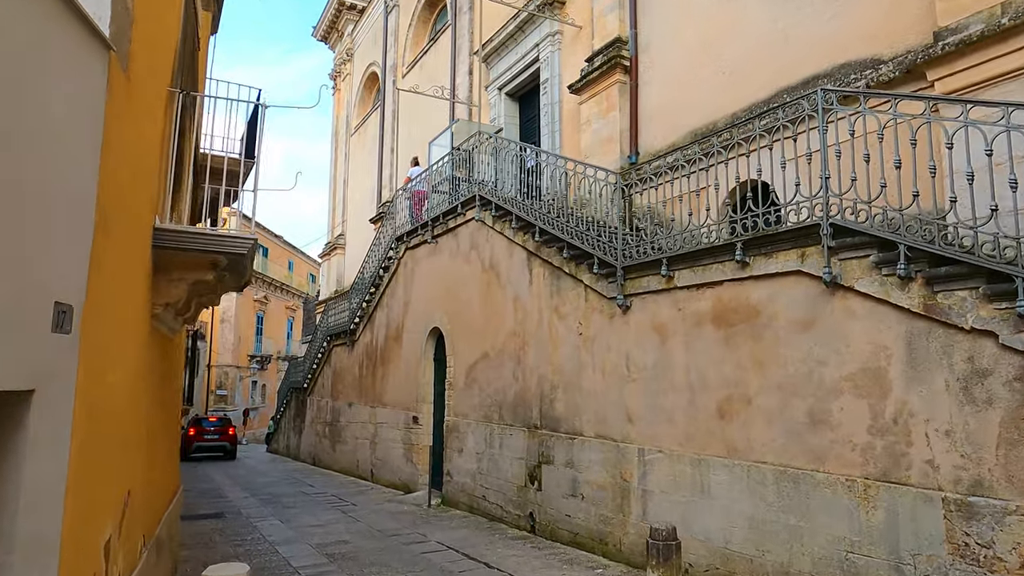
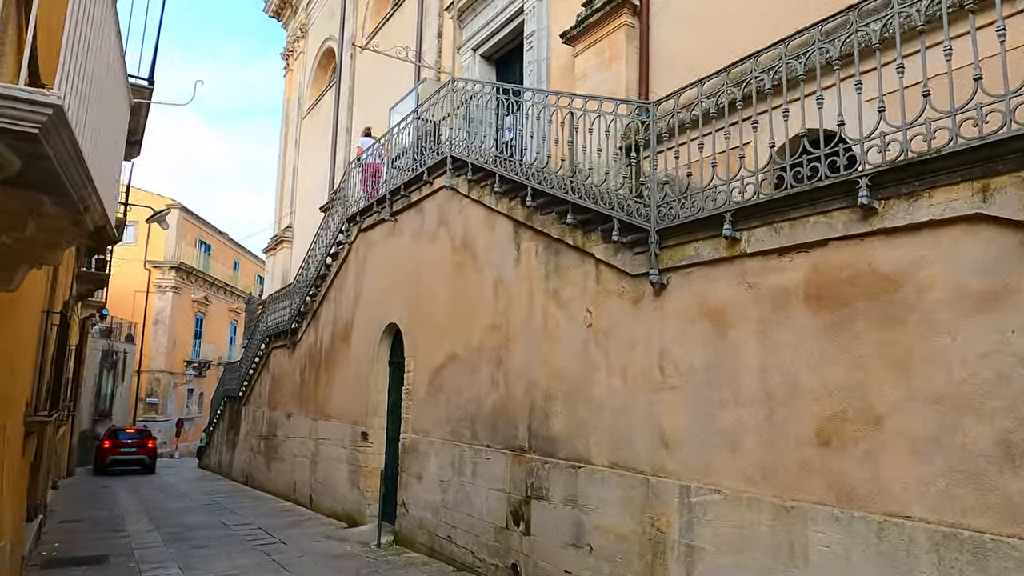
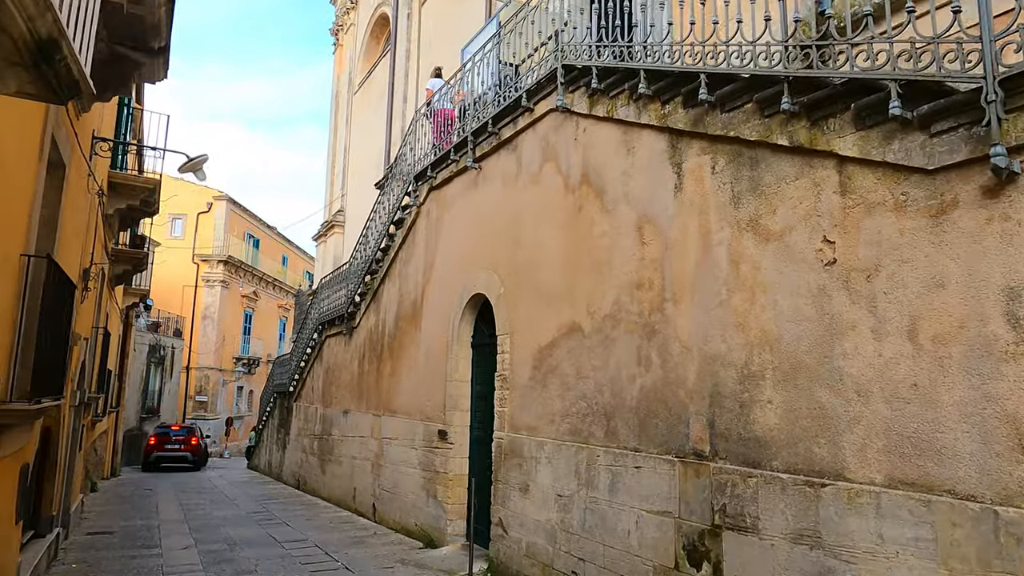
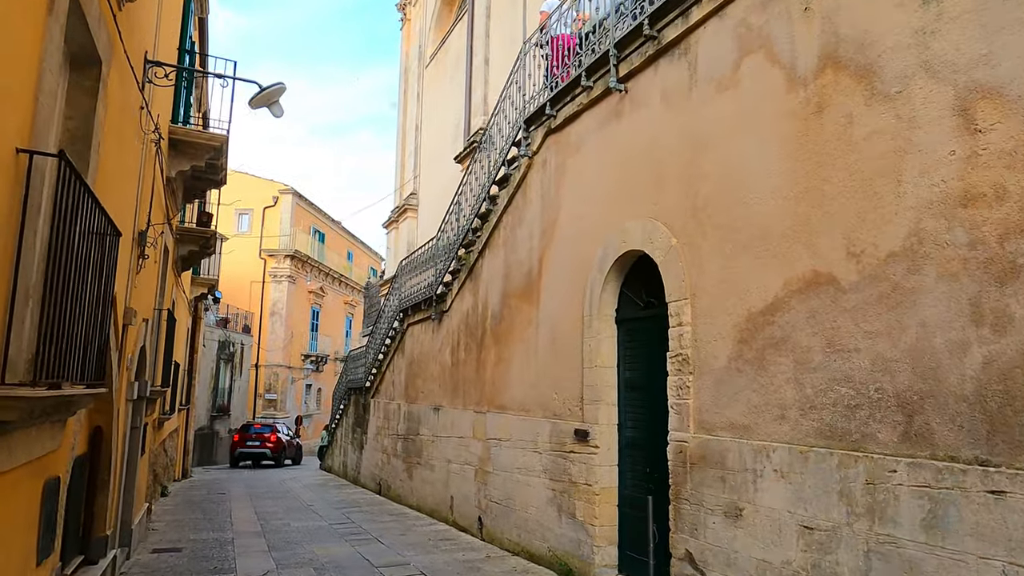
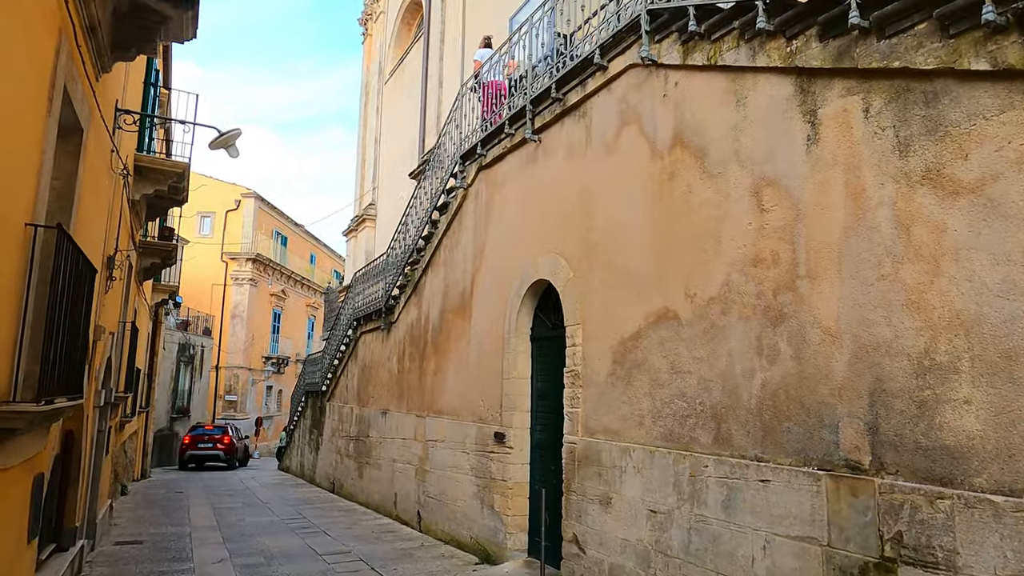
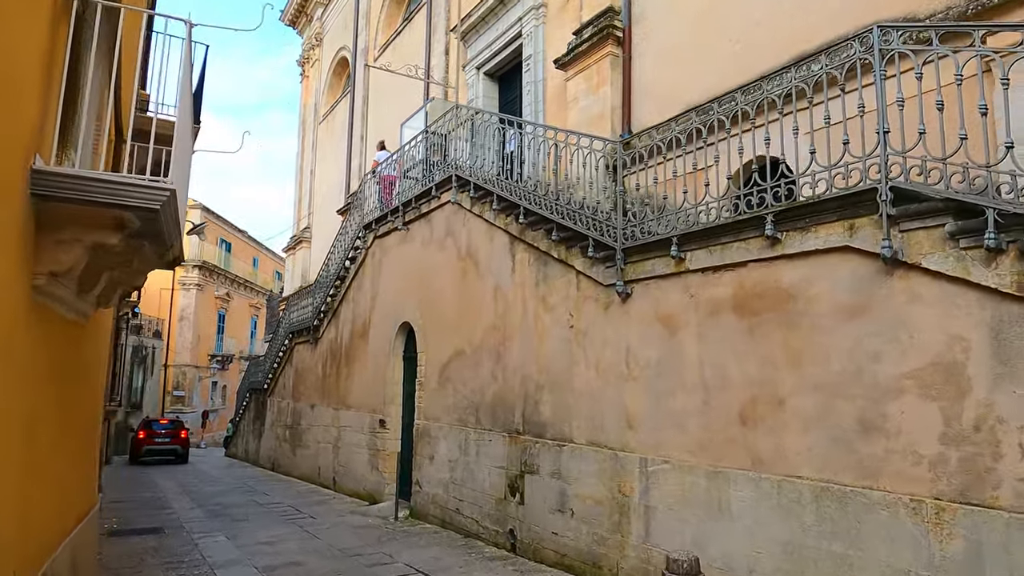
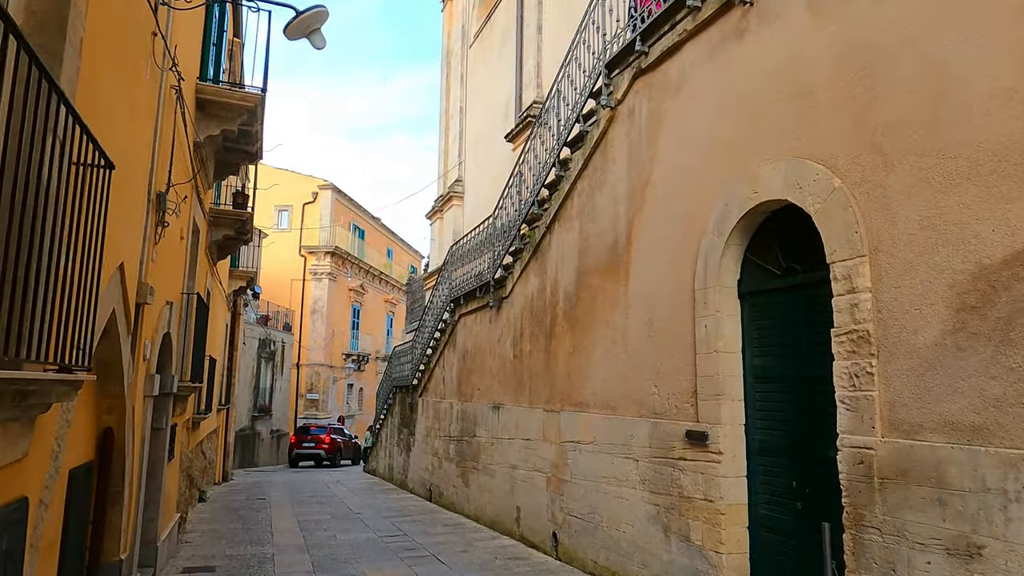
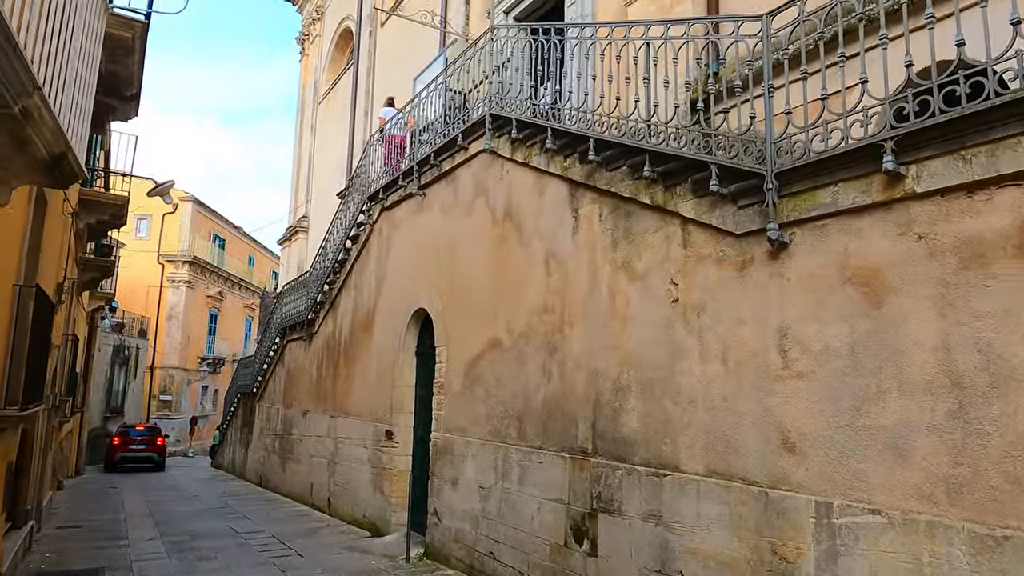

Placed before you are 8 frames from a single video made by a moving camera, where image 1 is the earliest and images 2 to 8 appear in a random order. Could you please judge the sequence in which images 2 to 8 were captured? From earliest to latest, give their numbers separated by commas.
6, 2, 8, 3, 5, 4, 7
